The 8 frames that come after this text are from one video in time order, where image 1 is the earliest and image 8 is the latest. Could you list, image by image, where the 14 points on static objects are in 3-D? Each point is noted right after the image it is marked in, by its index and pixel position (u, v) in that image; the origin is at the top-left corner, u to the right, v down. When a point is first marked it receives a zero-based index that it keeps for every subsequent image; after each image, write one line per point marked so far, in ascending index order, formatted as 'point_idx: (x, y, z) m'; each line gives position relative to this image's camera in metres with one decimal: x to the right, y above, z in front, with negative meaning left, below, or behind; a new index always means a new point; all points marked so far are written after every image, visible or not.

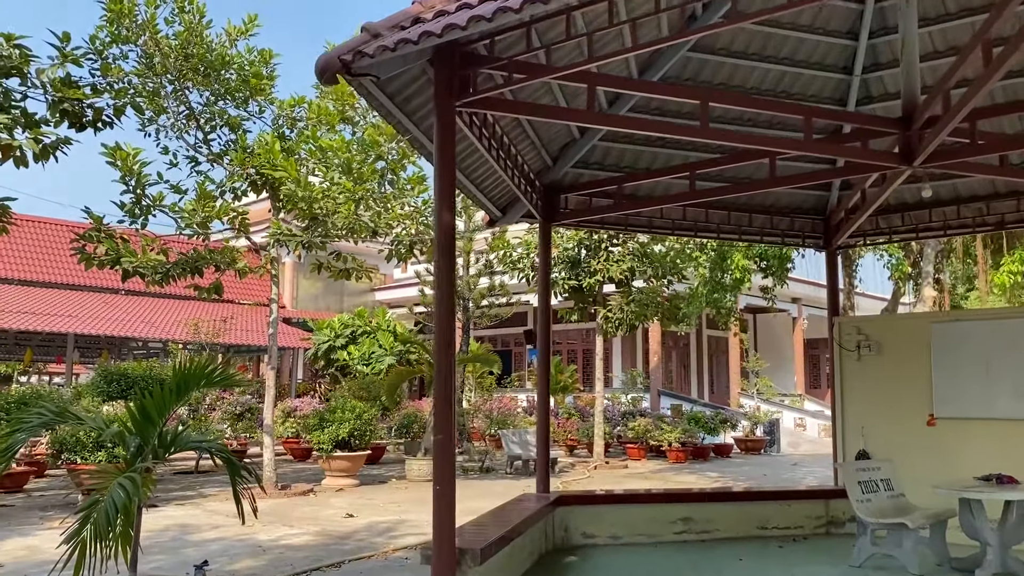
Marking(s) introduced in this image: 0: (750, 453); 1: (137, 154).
0: (+4.4, -3.1, +16.3) m
1: (-3.7, +1.3, +8.6) m
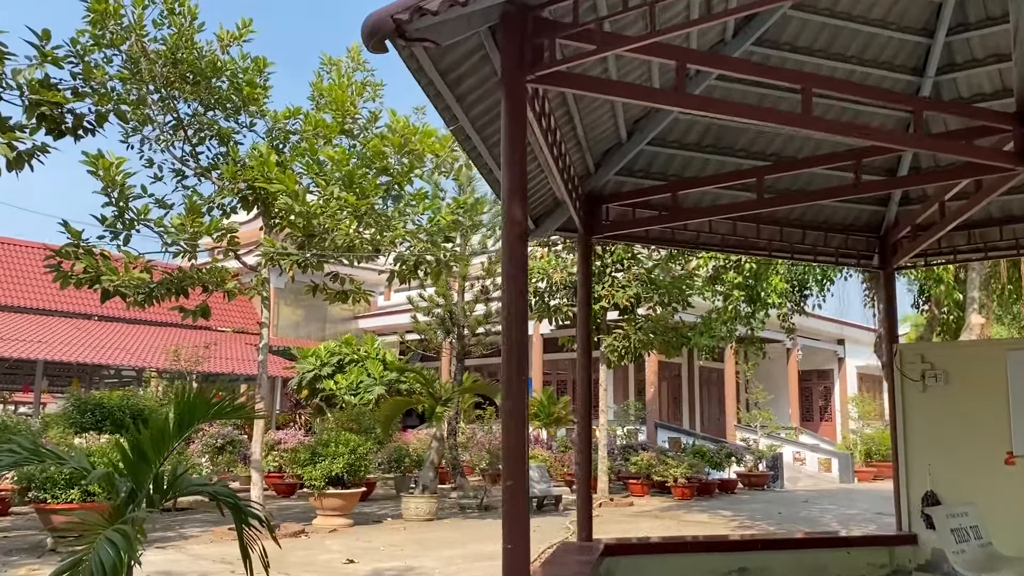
0: (+4.3, -3.6, +15.7) m
1: (-3.5, +1.1, +7.9) m
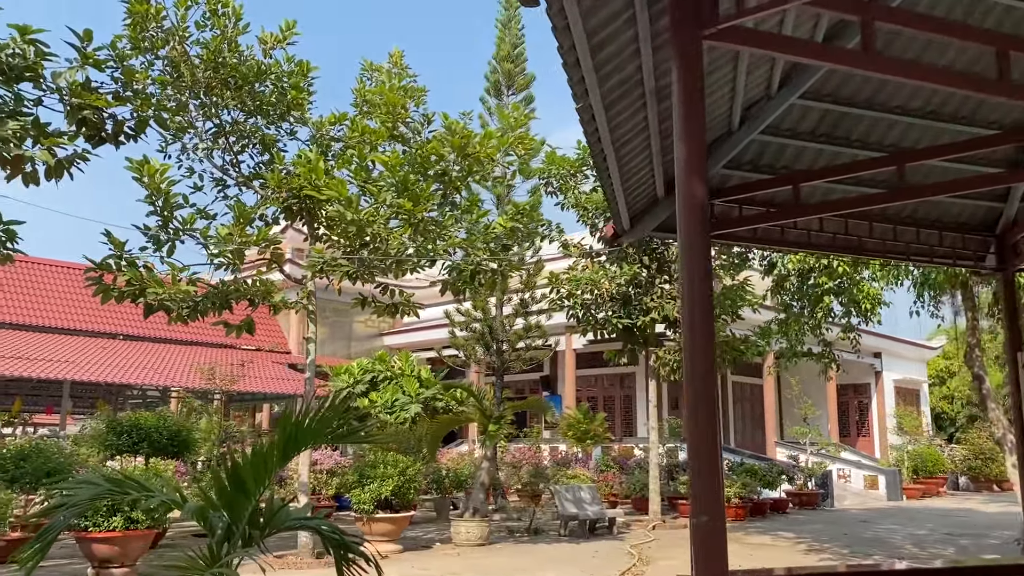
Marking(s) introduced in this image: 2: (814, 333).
0: (+5.1, -3.8, +15.1) m
1: (-3.0, +1.0, +7.5) m
2: (+3.6, -0.5, +10.4) m
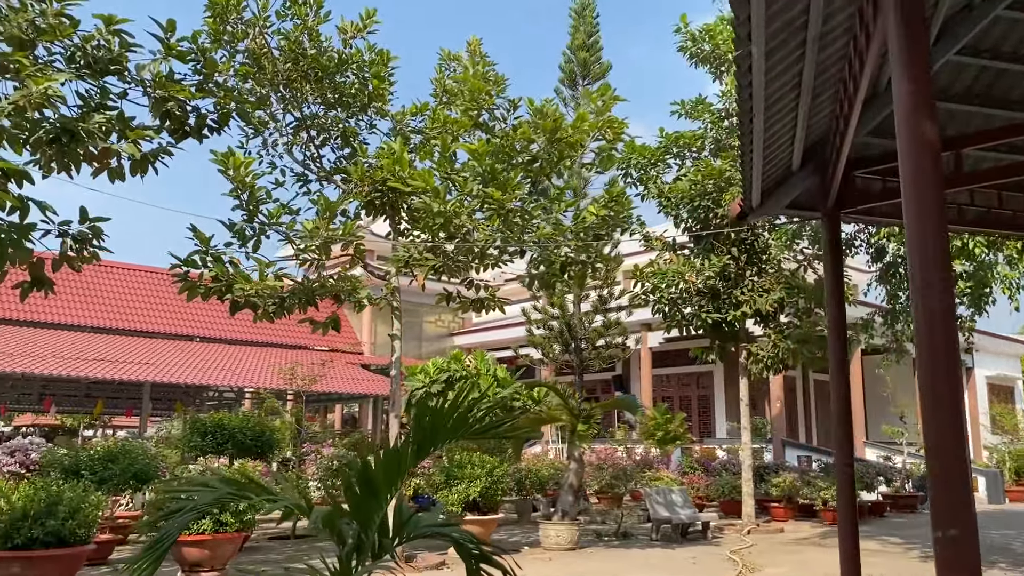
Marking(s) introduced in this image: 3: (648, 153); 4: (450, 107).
0: (+6.4, -3.7, +14.3) m
1: (-2.2, +1.1, +7.3) m
2: (+4.6, -0.4, +9.7) m
3: (+1.9, +1.9, +12.1) m
4: (-0.6, +1.9, +9.1) m
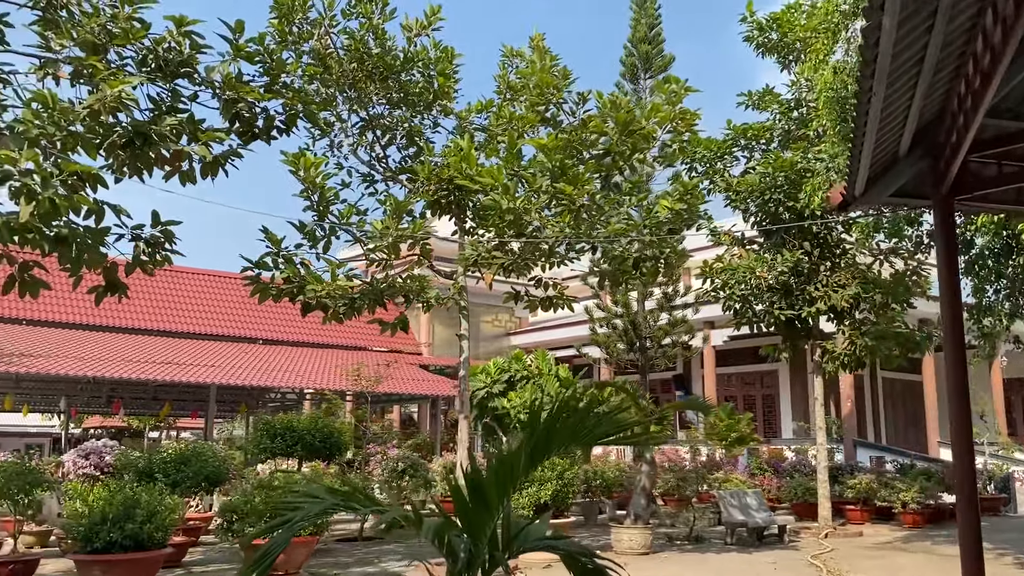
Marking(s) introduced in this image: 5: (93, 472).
0: (+7.5, -3.6, +13.7) m
1: (-1.6, +1.0, +7.2) m
2: (+5.3, -0.3, +9.3) m
3: (+2.7, +1.9, +11.7) m
4: (0.0, +1.9, +8.9) m
5: (-4.9, -2.2, +10.2) m
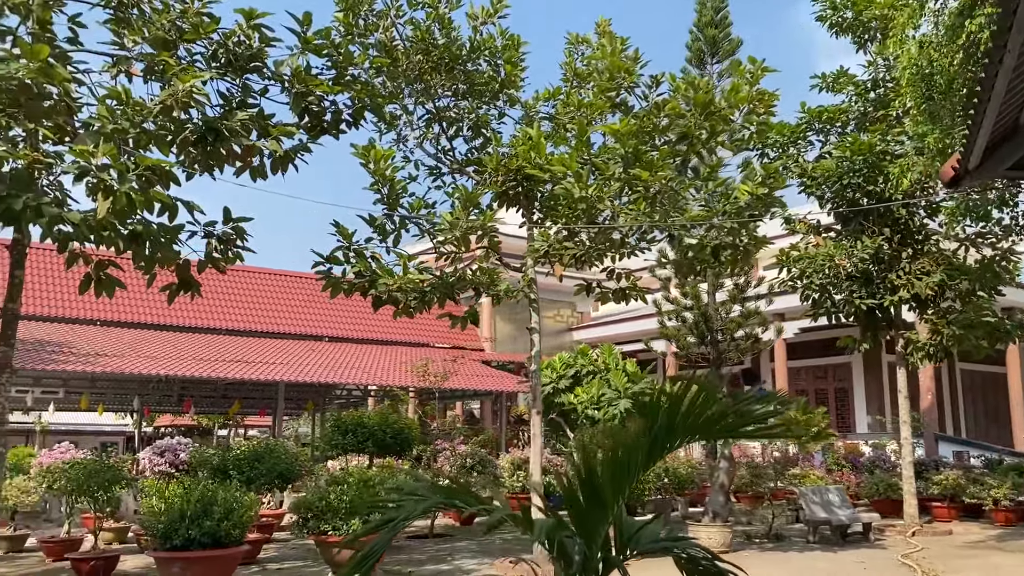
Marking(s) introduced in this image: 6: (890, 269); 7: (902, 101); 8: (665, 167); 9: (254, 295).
0: (+8.5, -3.3, +13.0) m
1: (-1.0, +1.1, +7.1) m
2: (+6.1, -0.2, +8.7) m
3: (+3.6, +2.0, +11.3) m
4: (+0.7, +2.0, +8.7) m
5: (-4.1, -2.1, +10.3) m
6: (+4.7, +0.2, +10.8) m
7: (+4.3, +2.0, +9.6) m
8: (+1.3, +1.0, +7.4) m
9: (-4.4, -0.1, +15.0) m
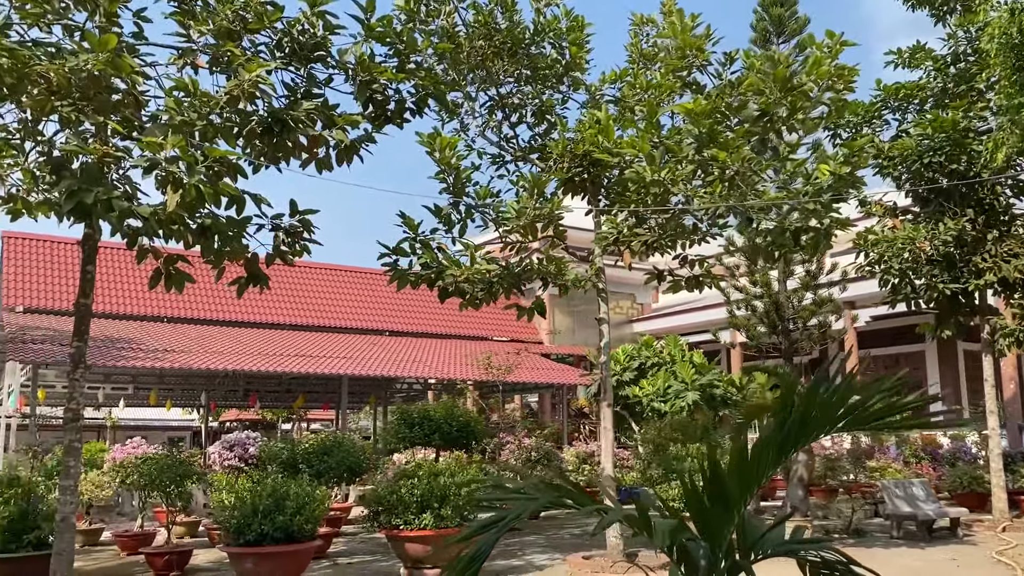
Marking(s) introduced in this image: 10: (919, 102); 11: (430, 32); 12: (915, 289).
0: (+9.5, -3.1, +12.3) m
1: (-0.4, +1.2, +7.0) m
2: (+6.7, 0.0, +8.1) m
3: (+4.4, +2.2, +10.9) m
4: (+1.3, +2.1, +8.4) m
5: (-3.3, -2.1, +10.3) m
6: (+5.5, +0.4, +10.3) m
7: (+5.0, +2.2, +9.1) m
8: (+1.9, +1.1, +7.1) m
9: (-3.3, 0.0, +15.1) m
10: (+5.0, +2.3, +10.8) m
11: (-0.7, +2.3, +7.9) m
12: (+4.9, 0.0, +10.6) m
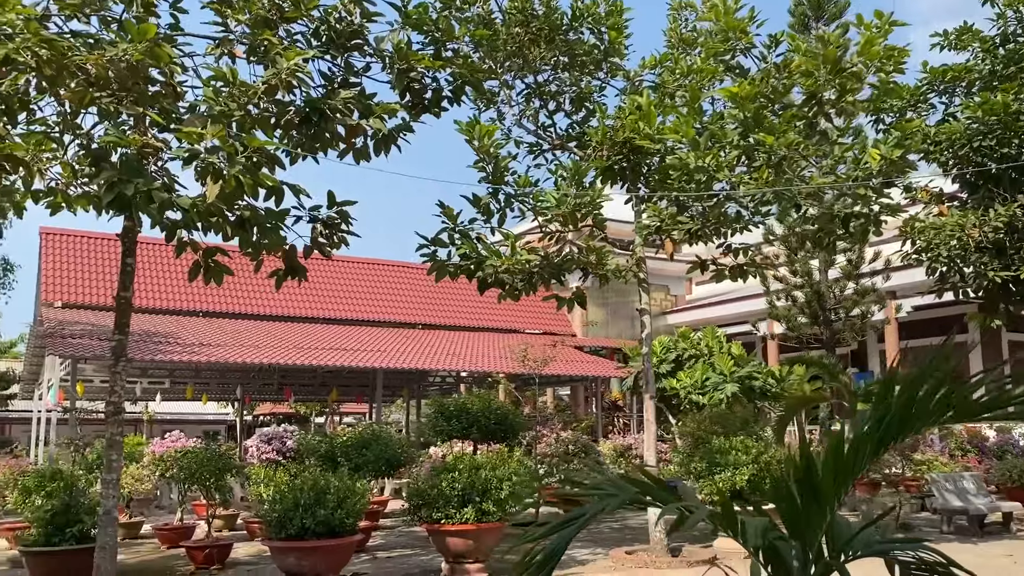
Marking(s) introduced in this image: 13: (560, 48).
0: (+10.0, -2.9, +11.9) m
1: (-0.1, +1.2, +6.8) m
2: (+7.1, +0.2, +7.8) m
3: (+4.8, +2.4, +10.6) m
4: (+1.7, +2.2, +8.2) m
5: (-2.8, -2.0, +10.3) m
6: (+5.9, +0.6, +10.0) m
7: (+5.3, +2.4, +8.8) m
8: (+2.2, +1.2, +6.9) m
9: (-2.7, +0.1, +15.0) m
10: (+5.5, +2.4, +10.5) m
11: (-0.4, +2.4, +7.7) m
12: (+5.4, +0.1, +10.3) m
13: (+0.4, +2.2, +8.1) m
